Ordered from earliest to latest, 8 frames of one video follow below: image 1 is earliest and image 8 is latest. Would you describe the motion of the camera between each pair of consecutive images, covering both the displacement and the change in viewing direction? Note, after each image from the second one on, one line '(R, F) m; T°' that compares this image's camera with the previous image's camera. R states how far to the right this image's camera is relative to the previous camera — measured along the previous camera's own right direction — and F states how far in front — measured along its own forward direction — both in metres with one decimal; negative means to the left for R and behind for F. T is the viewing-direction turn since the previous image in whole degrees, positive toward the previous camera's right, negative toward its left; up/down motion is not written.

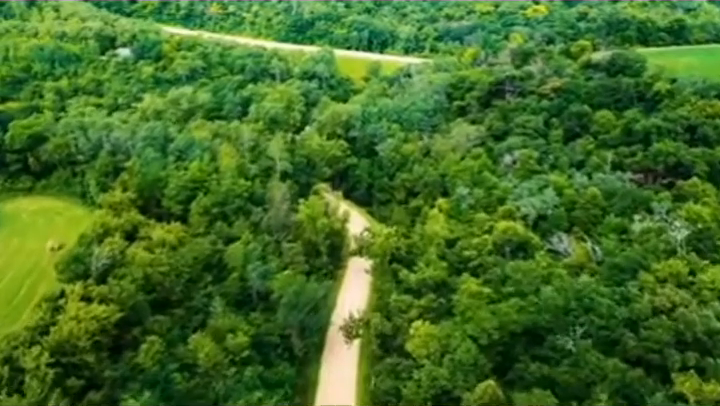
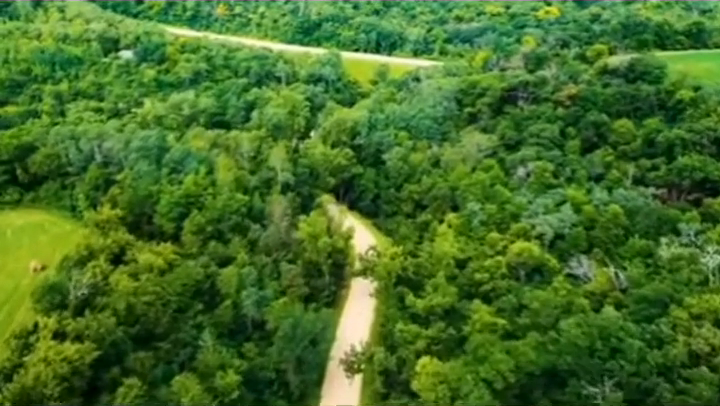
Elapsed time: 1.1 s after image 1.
(+0.4, +4.6) m; -1°
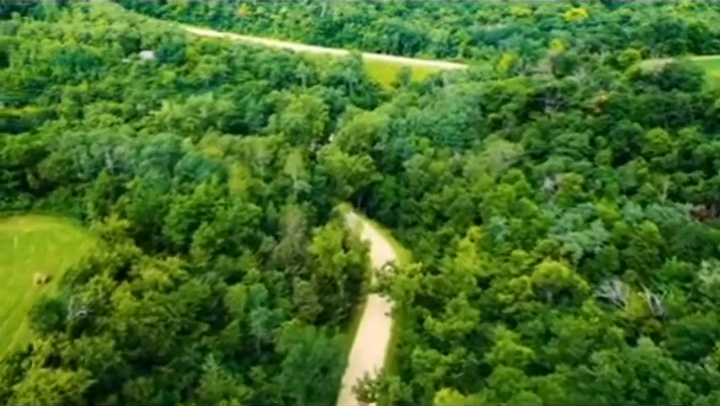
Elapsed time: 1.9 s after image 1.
(+0.3, +3.4) m; -2°
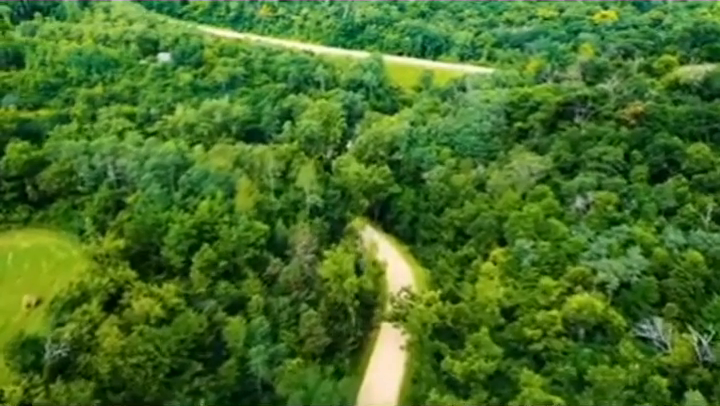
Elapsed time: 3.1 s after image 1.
(+0.6, +5.1) m; -2°
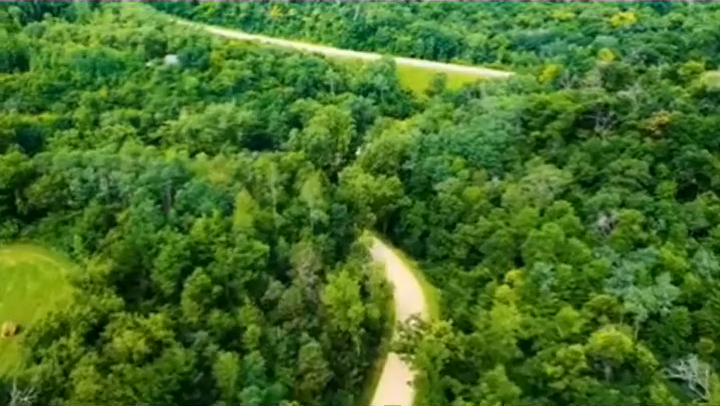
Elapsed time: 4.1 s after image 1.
(+0.5, +4.6) m; -1°
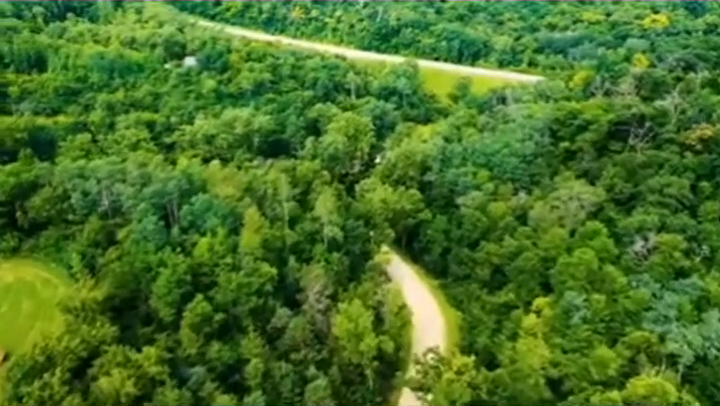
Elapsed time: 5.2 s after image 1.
(+0.5, +4.6) m; -2°
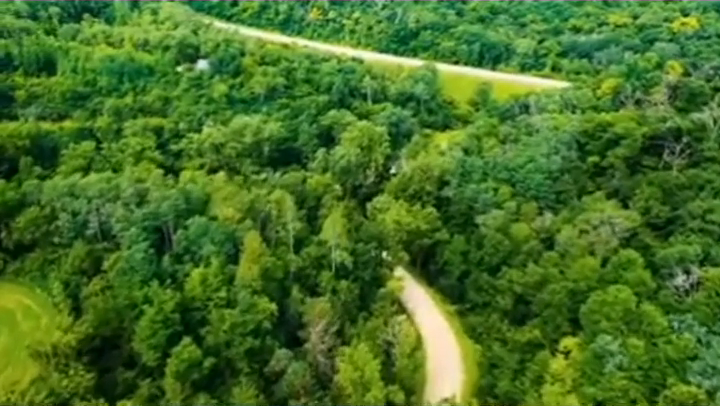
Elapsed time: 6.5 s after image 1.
(+0.7, +5.7) m; -2°
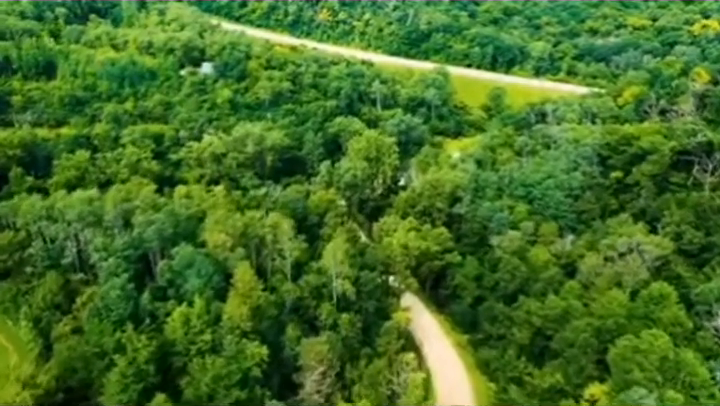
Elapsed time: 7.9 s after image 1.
(+0.6, +5.7) m; -1°
